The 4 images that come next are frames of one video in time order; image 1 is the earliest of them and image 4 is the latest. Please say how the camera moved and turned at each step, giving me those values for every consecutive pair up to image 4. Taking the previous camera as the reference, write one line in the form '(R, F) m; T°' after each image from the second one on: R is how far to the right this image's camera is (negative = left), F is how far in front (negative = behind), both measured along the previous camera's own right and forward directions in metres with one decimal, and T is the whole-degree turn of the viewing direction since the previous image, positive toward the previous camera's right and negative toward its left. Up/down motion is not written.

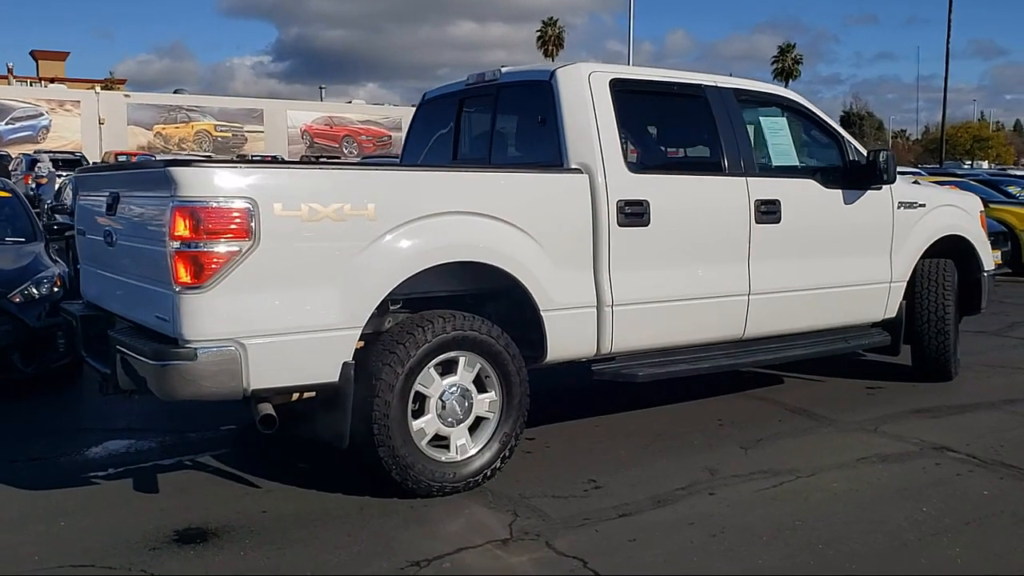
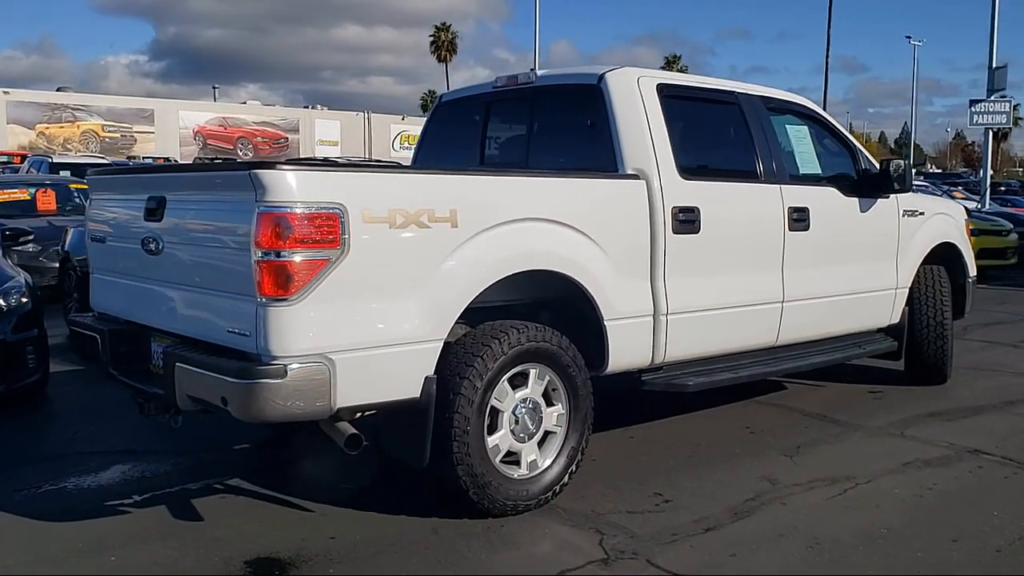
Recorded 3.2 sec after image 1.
(-0.9, +0.2) m; +7°
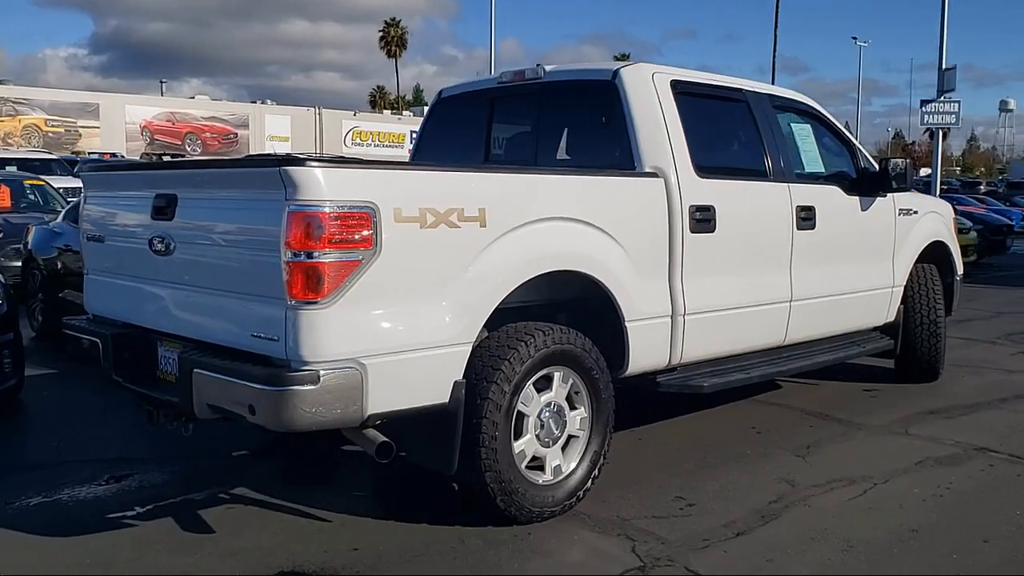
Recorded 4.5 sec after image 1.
(-0.4, +0.1) m; +3°
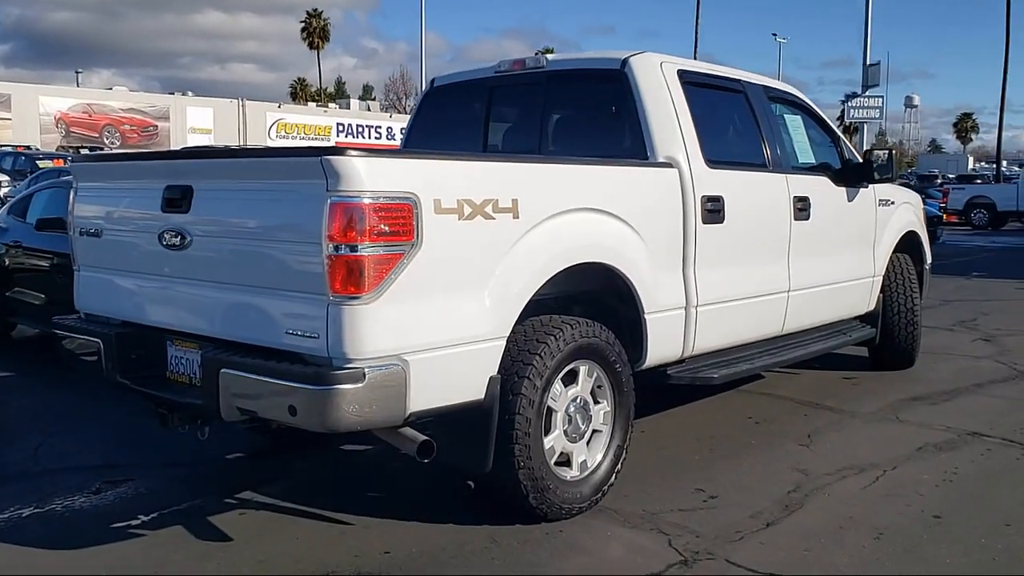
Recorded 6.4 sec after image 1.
(-0.5, +0.1) m; +5°
